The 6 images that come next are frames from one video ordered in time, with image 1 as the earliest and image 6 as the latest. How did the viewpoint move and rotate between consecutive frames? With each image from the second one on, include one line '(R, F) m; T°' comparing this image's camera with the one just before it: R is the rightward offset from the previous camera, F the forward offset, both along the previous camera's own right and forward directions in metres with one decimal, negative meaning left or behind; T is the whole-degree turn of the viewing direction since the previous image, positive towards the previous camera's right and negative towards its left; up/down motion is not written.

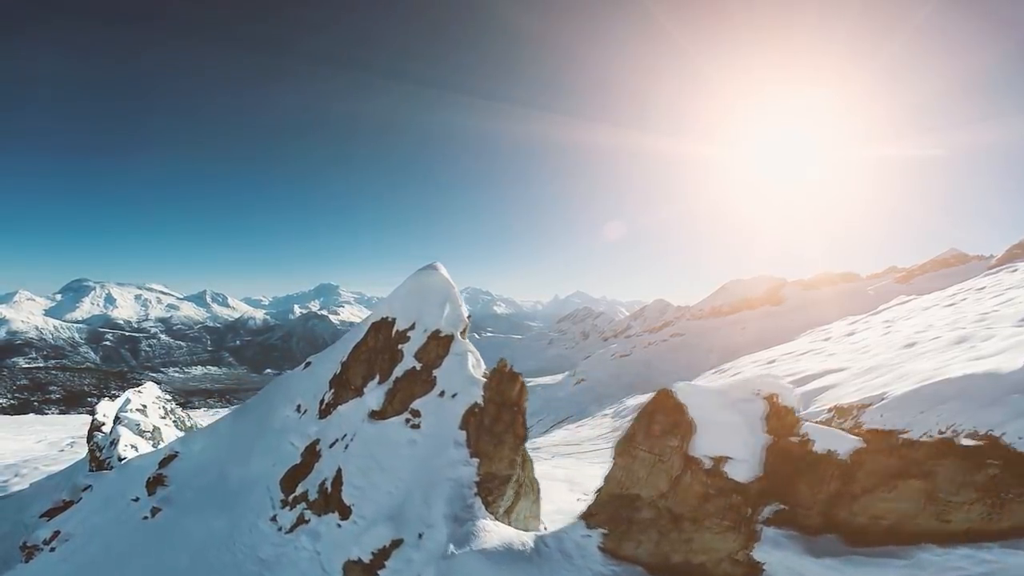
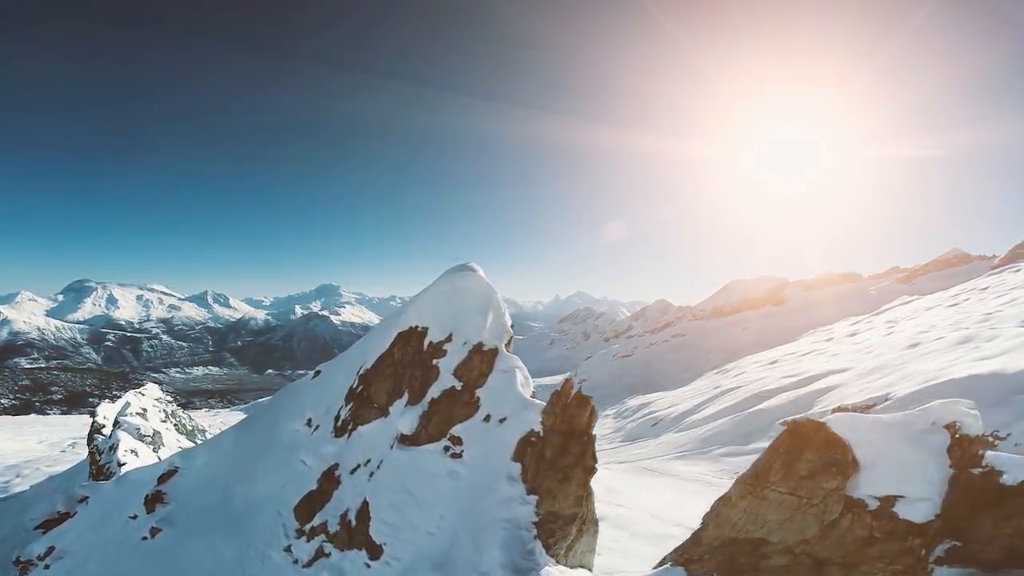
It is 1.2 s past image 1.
(-0.9, +1.2) m; 0°
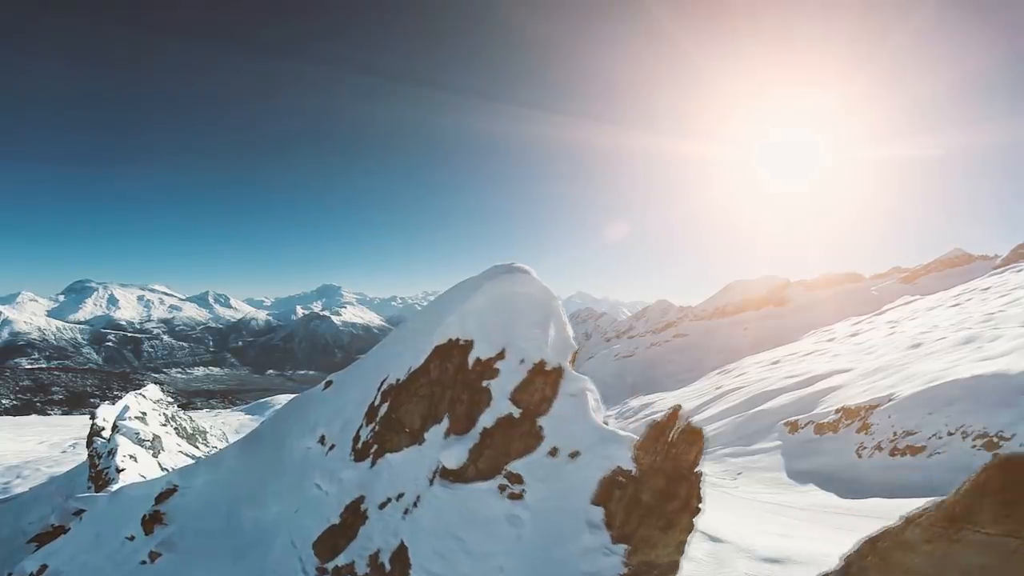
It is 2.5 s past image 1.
(-0.9, +1.3) m; 0°
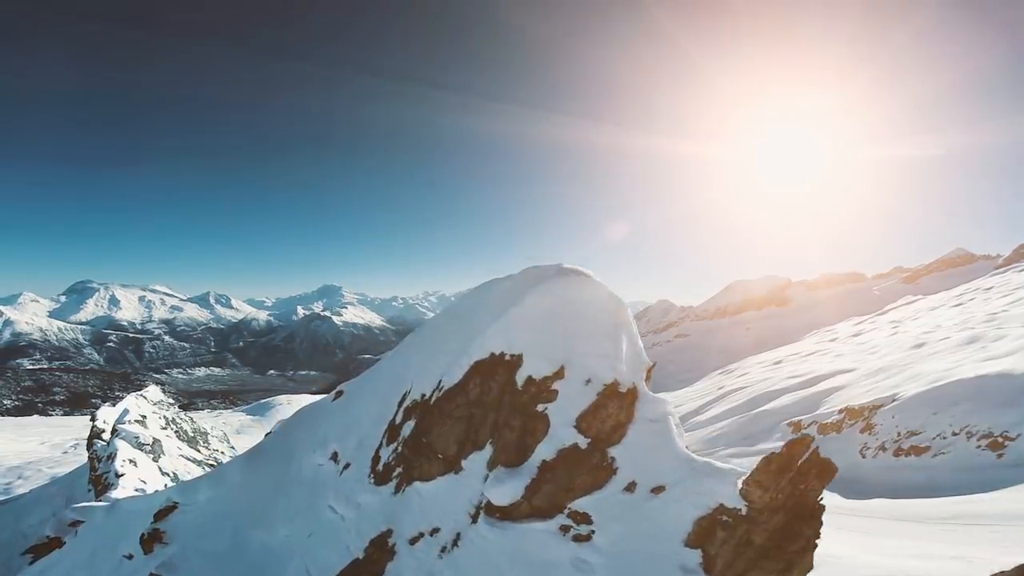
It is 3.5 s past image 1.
(-0.7, +1.0) m; 0°
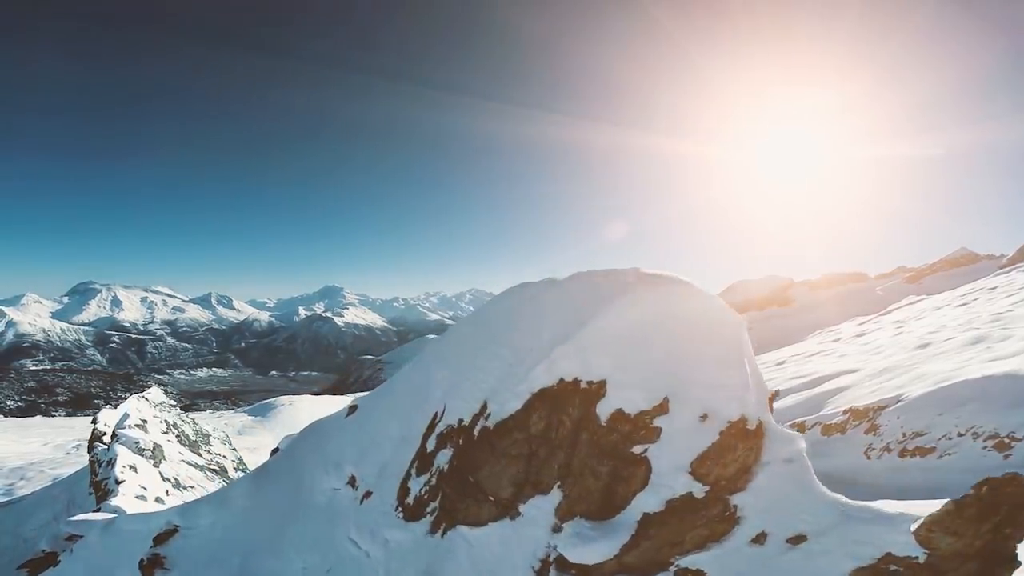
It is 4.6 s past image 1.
(-0.8, +1.2) m; 0°
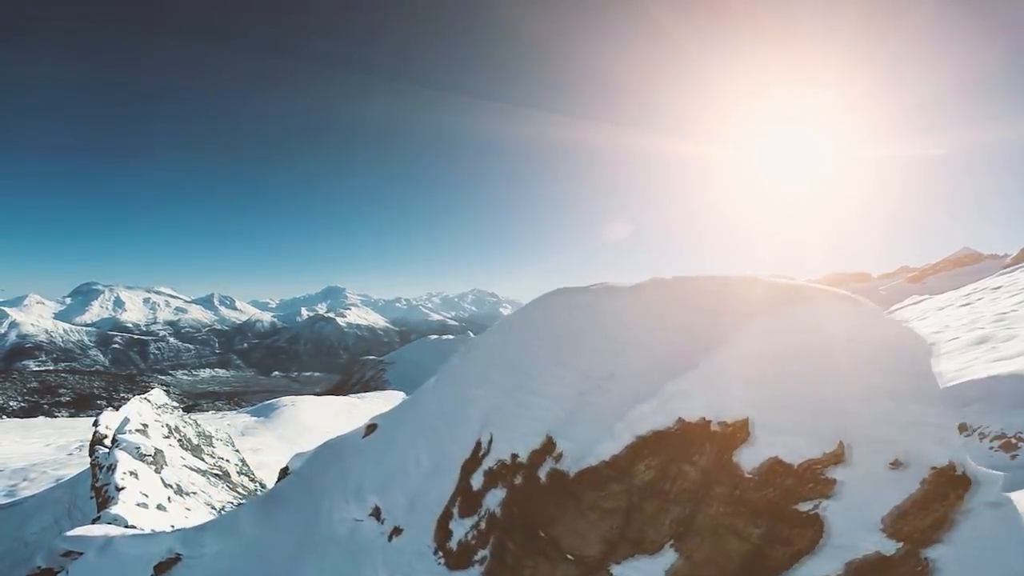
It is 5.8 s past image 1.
(-0.7, +1.1) m; 0°
